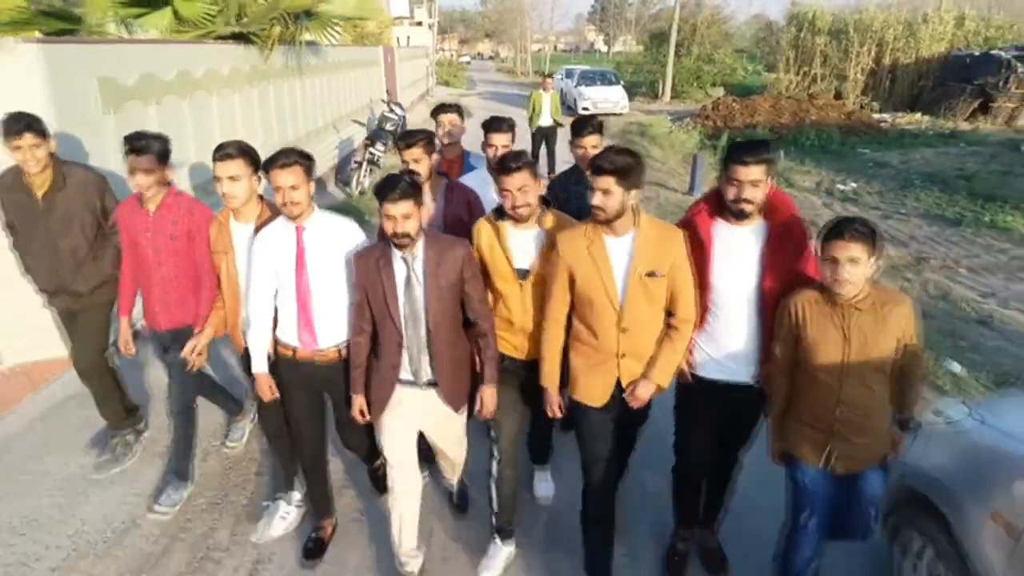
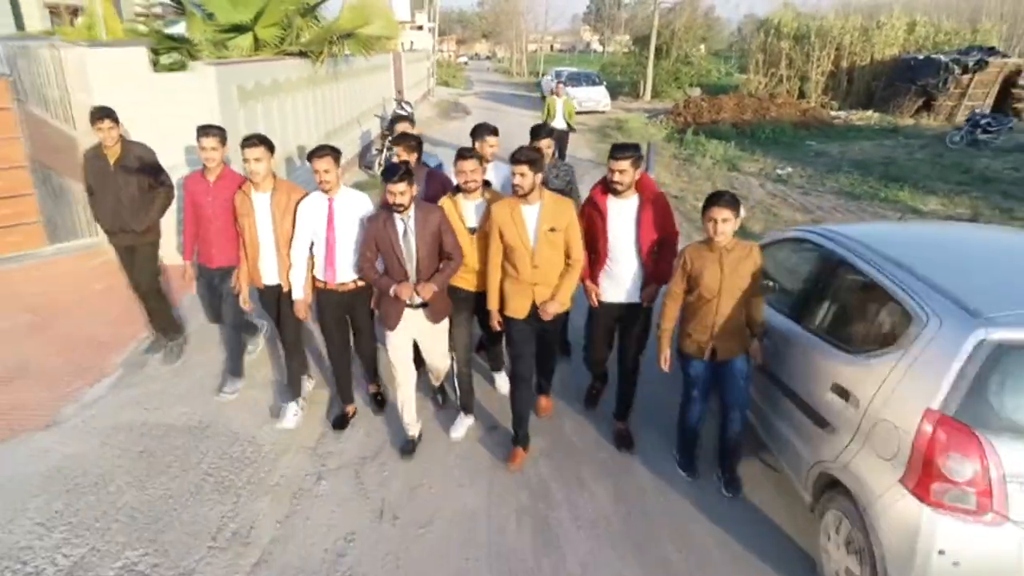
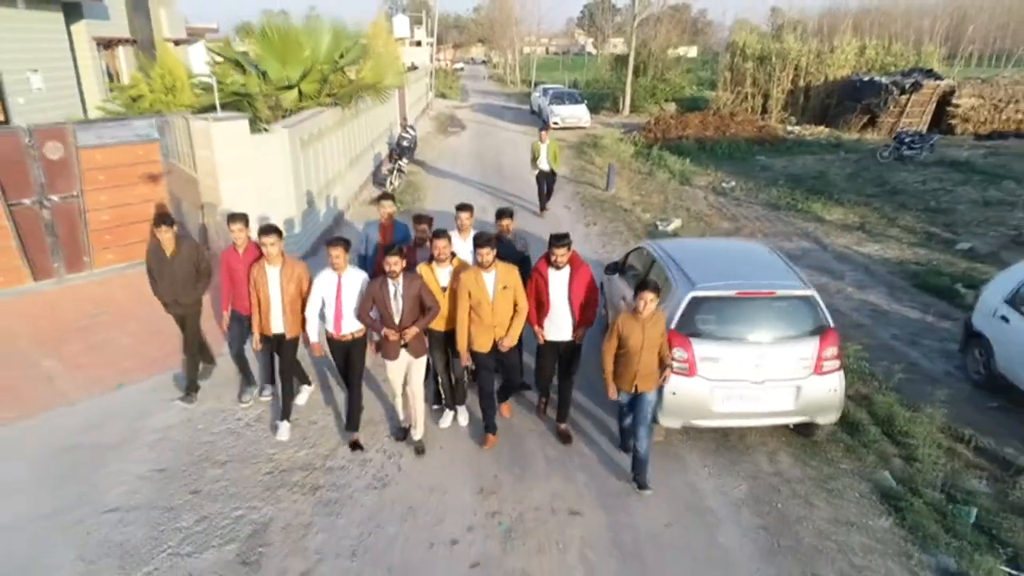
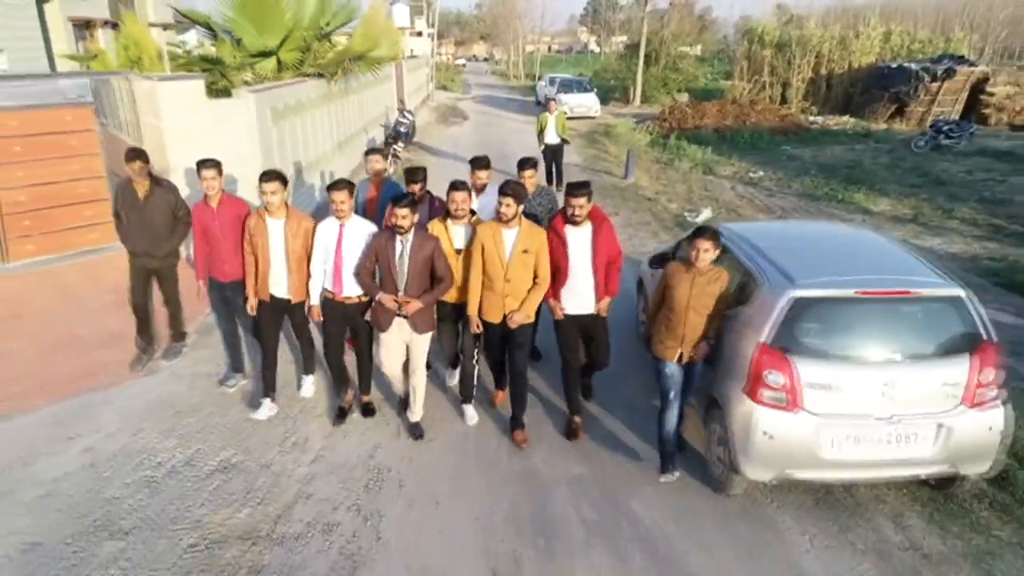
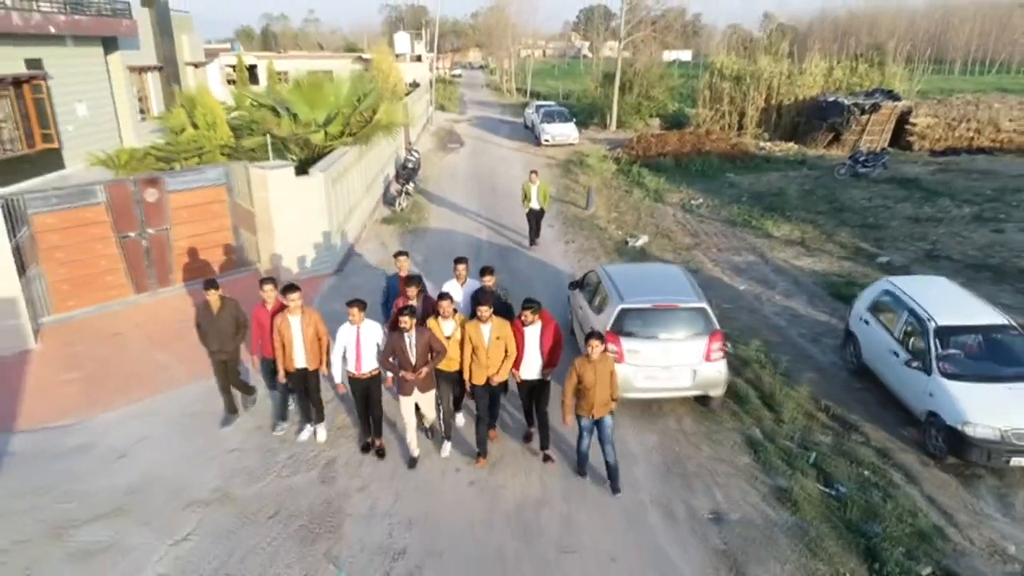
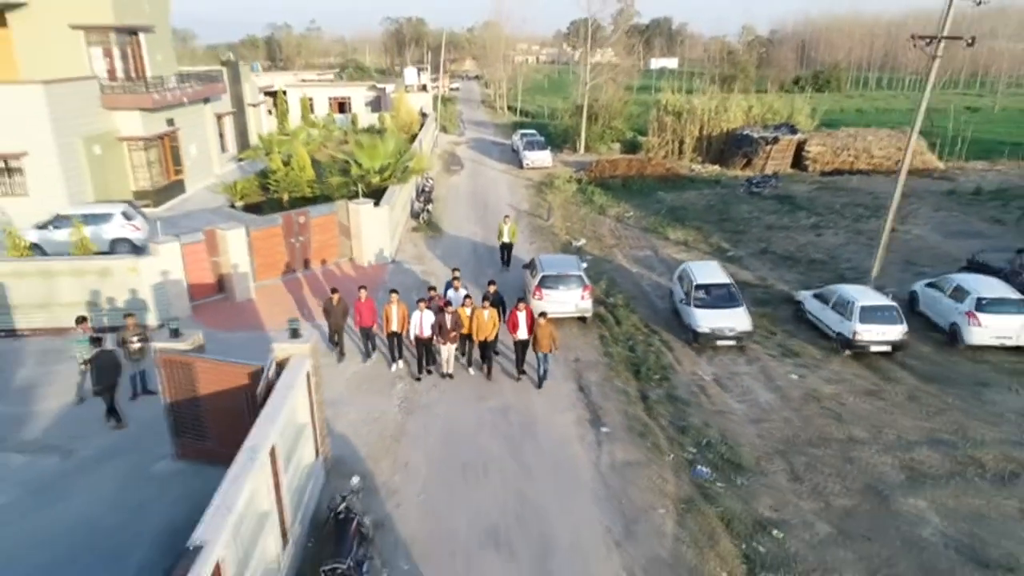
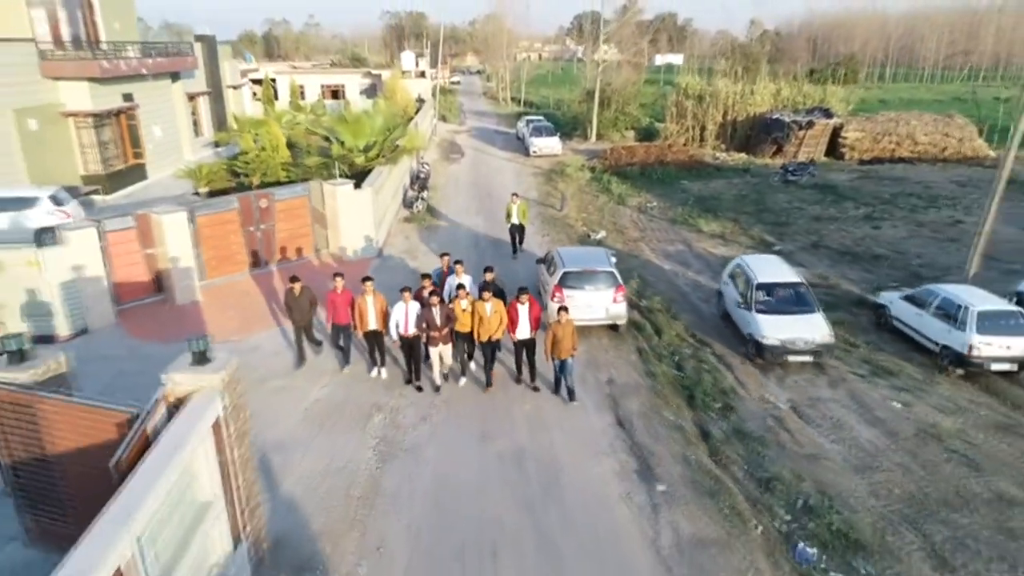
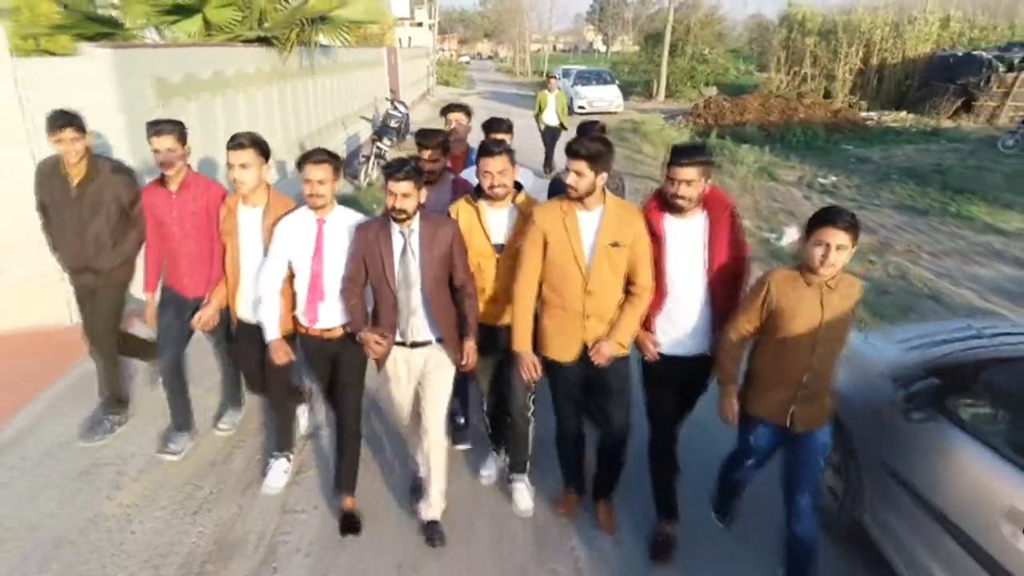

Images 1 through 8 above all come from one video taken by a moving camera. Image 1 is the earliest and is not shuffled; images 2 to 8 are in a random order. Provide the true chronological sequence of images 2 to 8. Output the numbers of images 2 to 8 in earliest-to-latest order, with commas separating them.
8, 2, 4, 3, 5, 7, 6
